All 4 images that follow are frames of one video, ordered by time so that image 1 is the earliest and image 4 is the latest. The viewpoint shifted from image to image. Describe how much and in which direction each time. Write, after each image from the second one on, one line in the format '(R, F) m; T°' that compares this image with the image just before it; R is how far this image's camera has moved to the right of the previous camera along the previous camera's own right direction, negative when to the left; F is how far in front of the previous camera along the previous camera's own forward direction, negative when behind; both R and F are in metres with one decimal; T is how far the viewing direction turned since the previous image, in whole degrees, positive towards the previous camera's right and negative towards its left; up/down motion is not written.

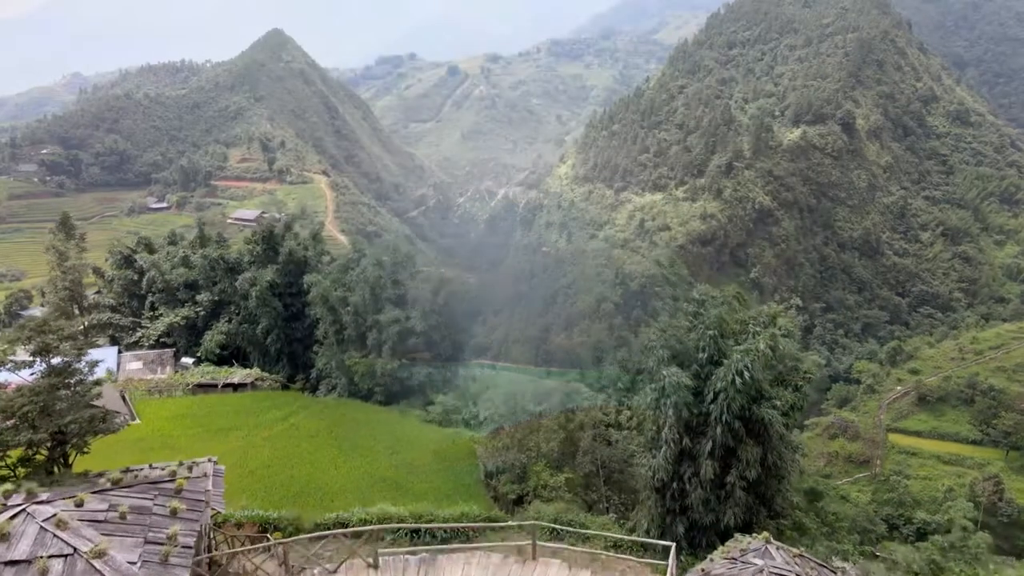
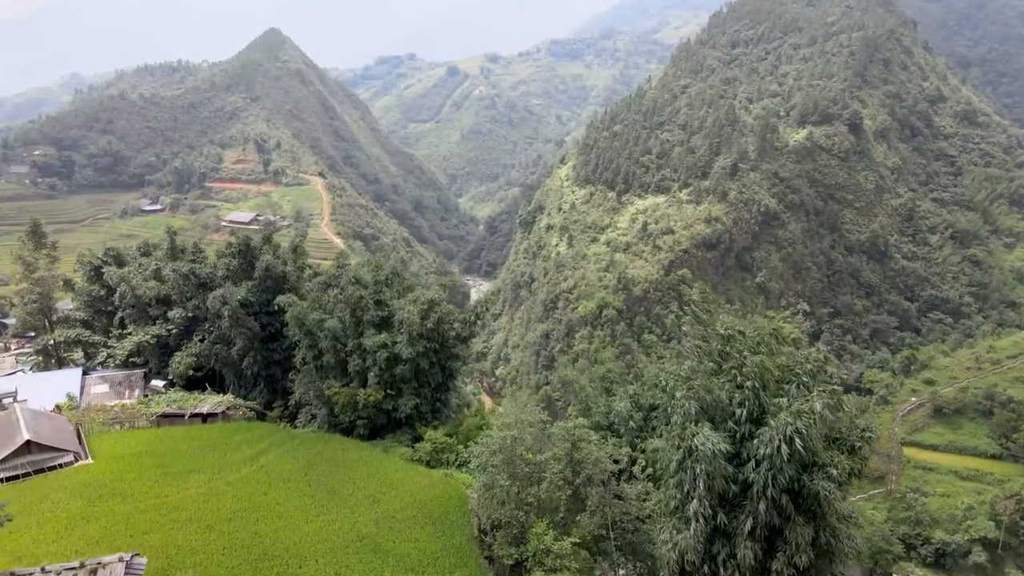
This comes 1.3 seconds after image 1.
(0.0, +1.5) m; 0°
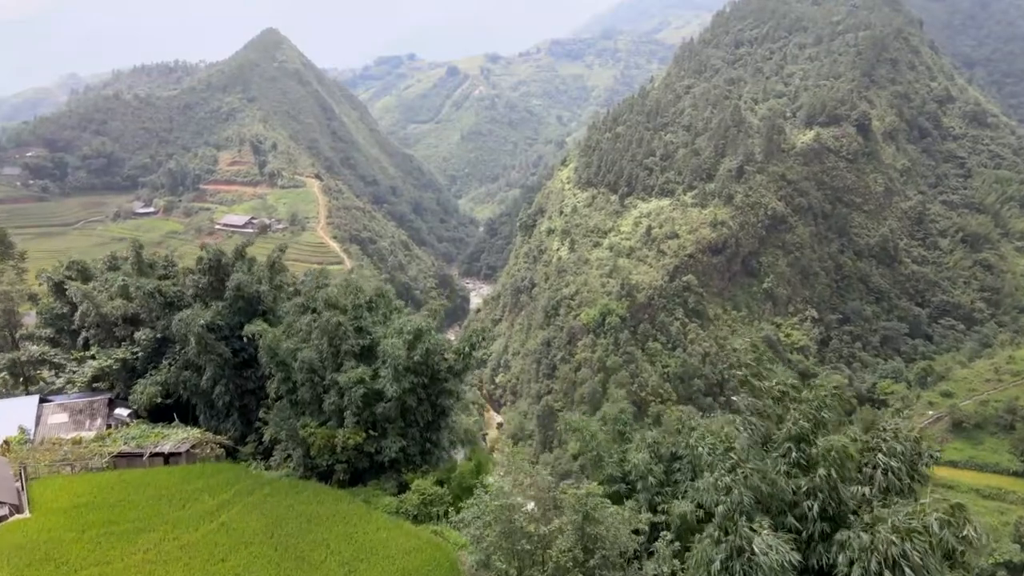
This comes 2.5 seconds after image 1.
(0.0, +1.5) m; 0°
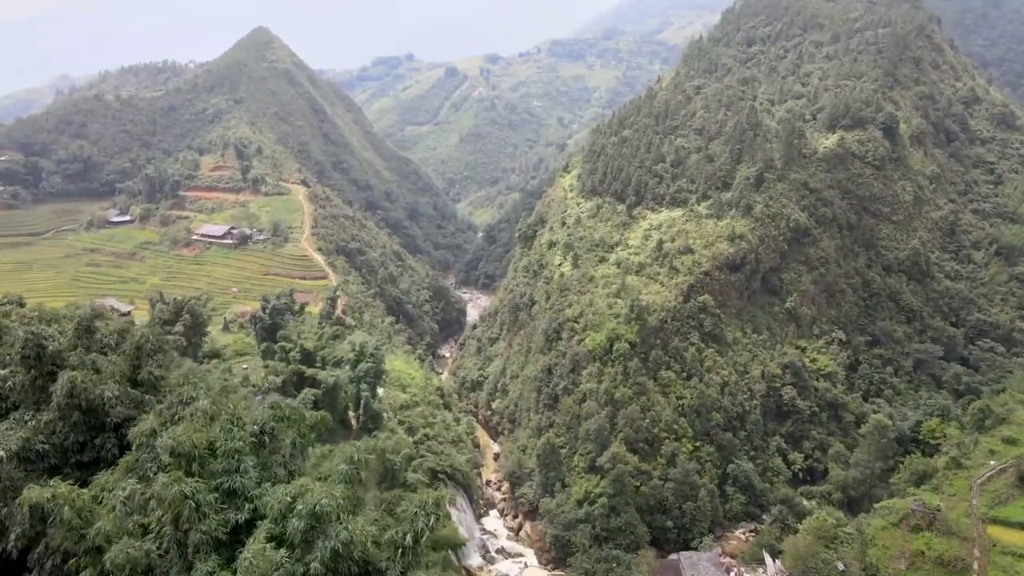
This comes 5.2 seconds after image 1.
(+0.2, +4.9) m; 0°
